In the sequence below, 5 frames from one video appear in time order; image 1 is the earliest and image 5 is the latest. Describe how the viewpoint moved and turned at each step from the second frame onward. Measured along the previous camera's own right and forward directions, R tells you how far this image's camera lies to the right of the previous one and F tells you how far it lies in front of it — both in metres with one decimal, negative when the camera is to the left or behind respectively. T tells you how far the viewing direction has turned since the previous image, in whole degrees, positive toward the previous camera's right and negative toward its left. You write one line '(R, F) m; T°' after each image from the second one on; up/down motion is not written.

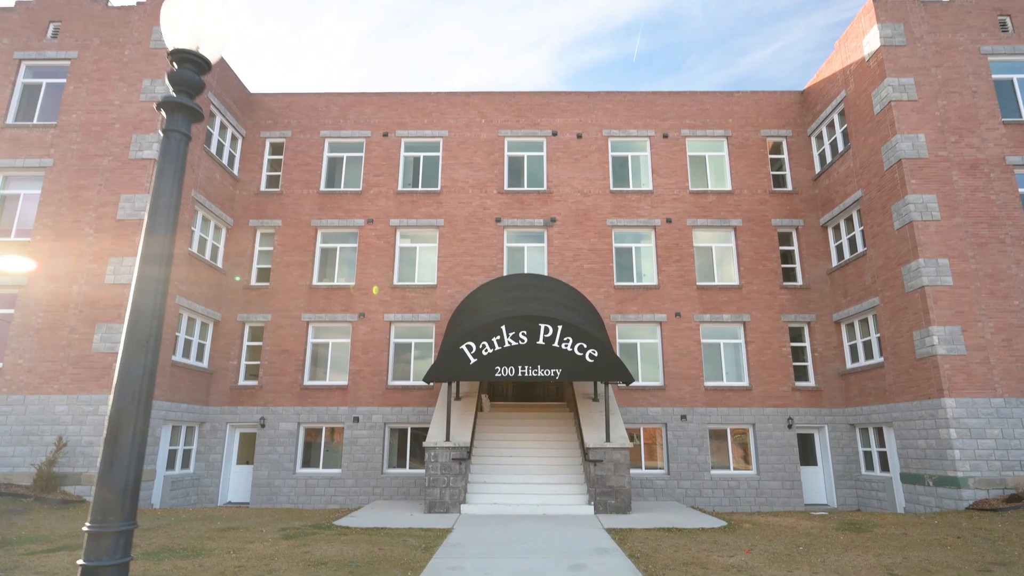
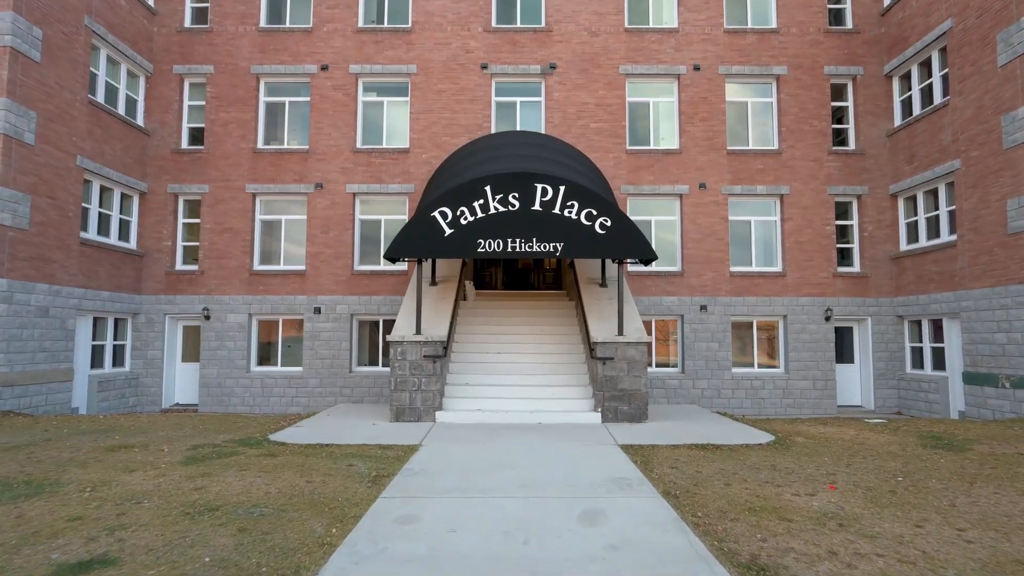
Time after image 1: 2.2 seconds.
(+0.1, +3.0) m; +1°
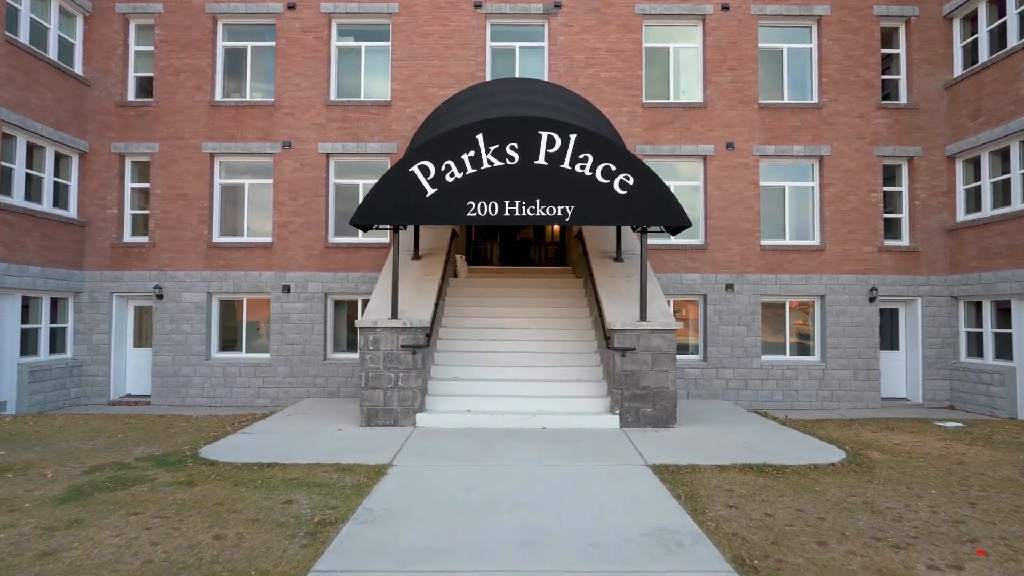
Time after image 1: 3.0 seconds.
(0.0, +2.0) m; 0°
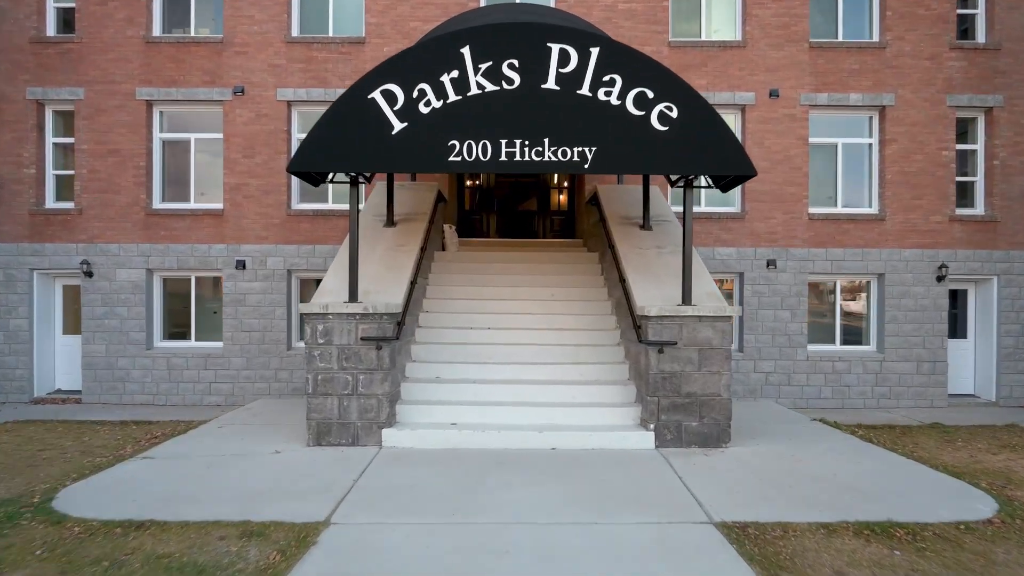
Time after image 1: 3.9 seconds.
(0.0, +2.2) m; 0°
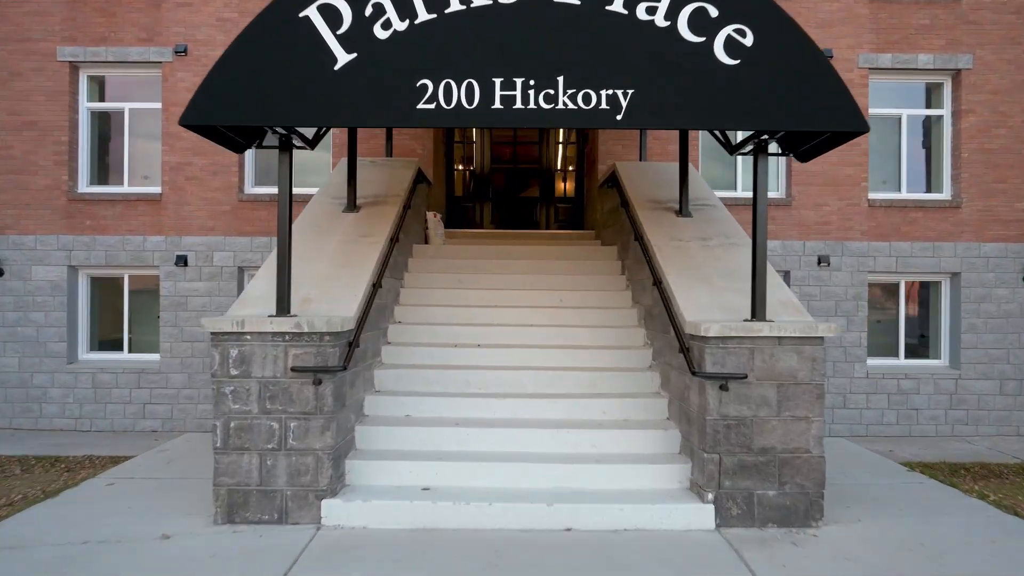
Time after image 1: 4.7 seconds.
(0.0, +1.9) m; 0°
